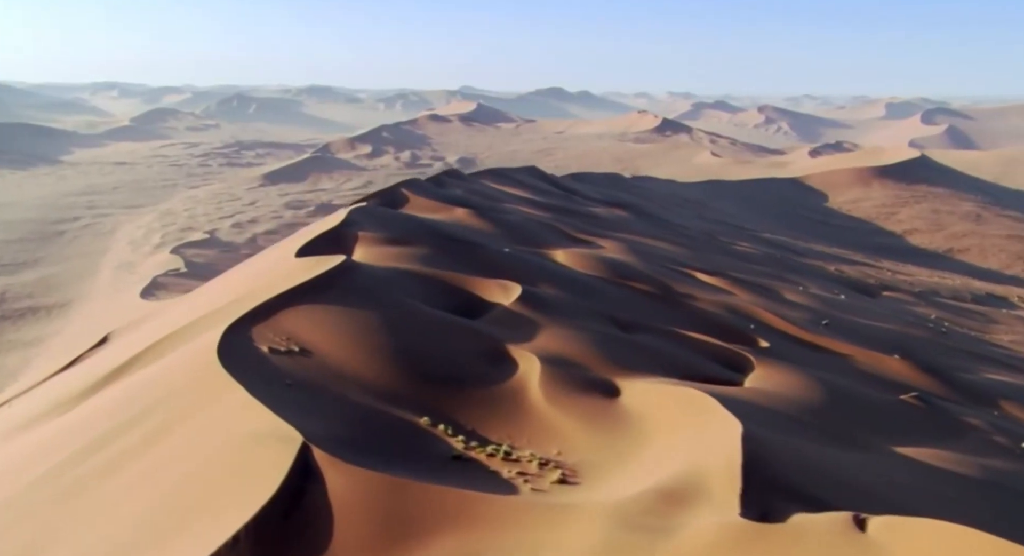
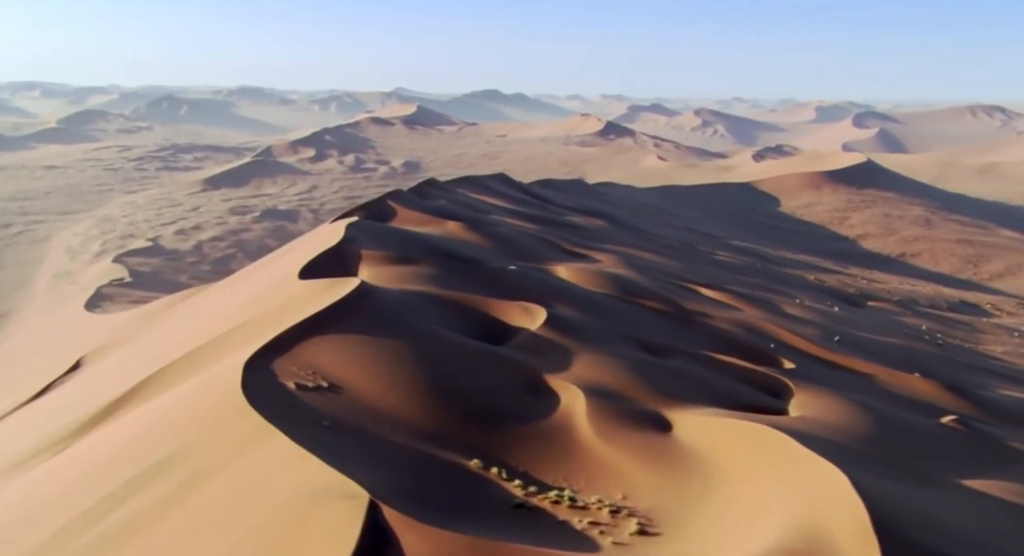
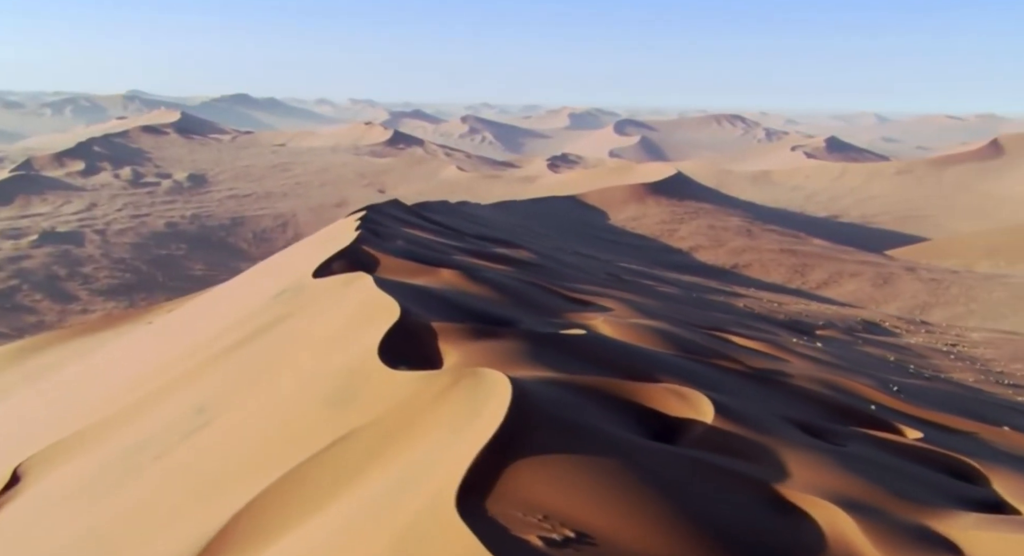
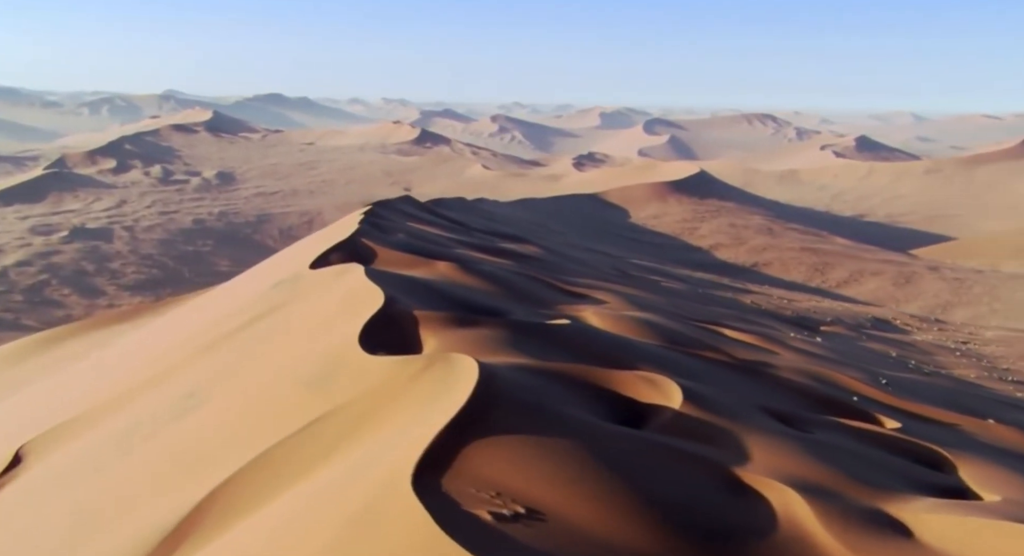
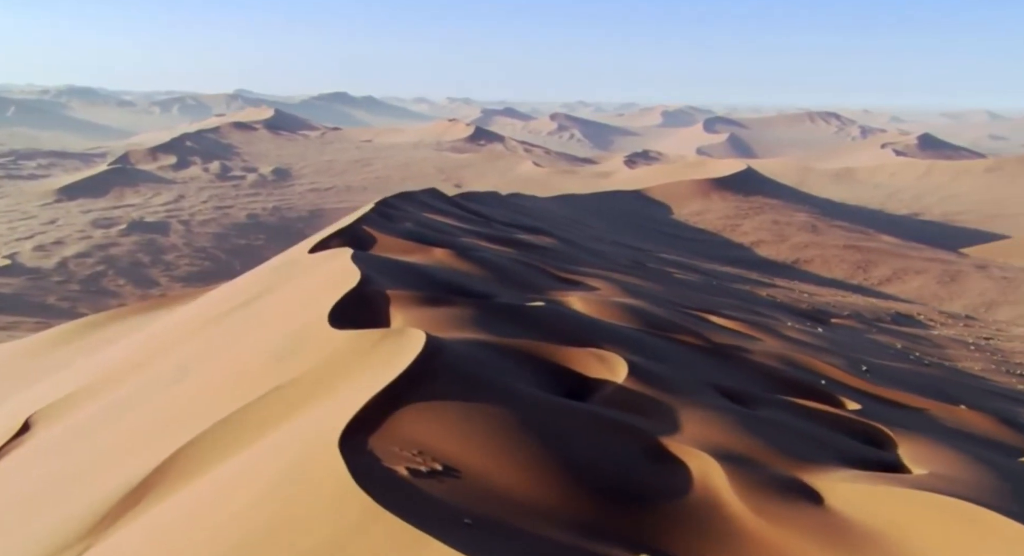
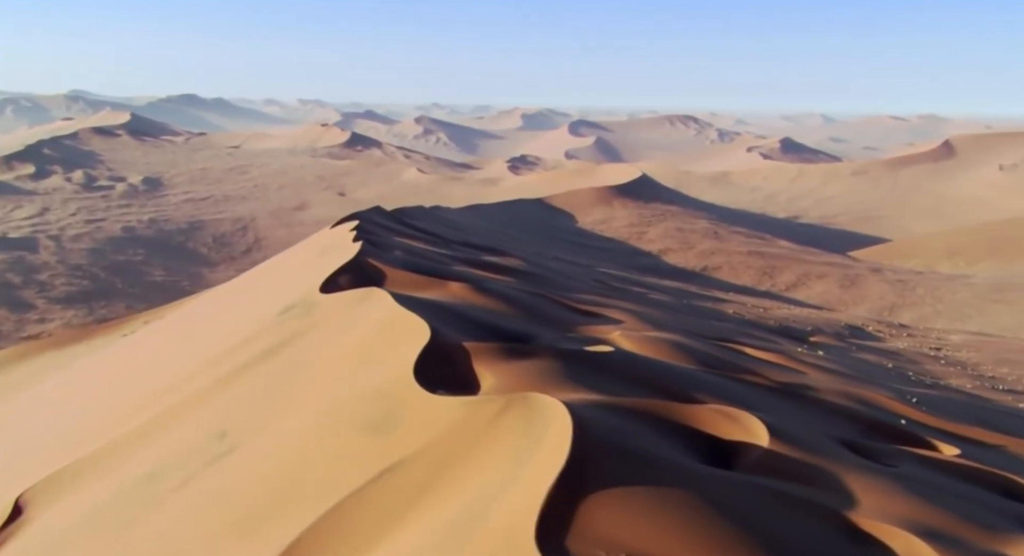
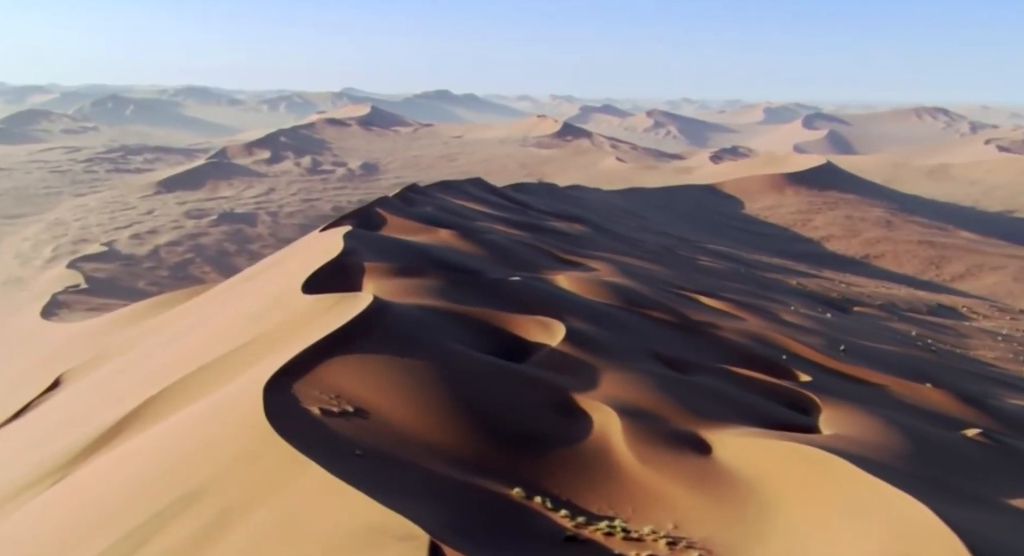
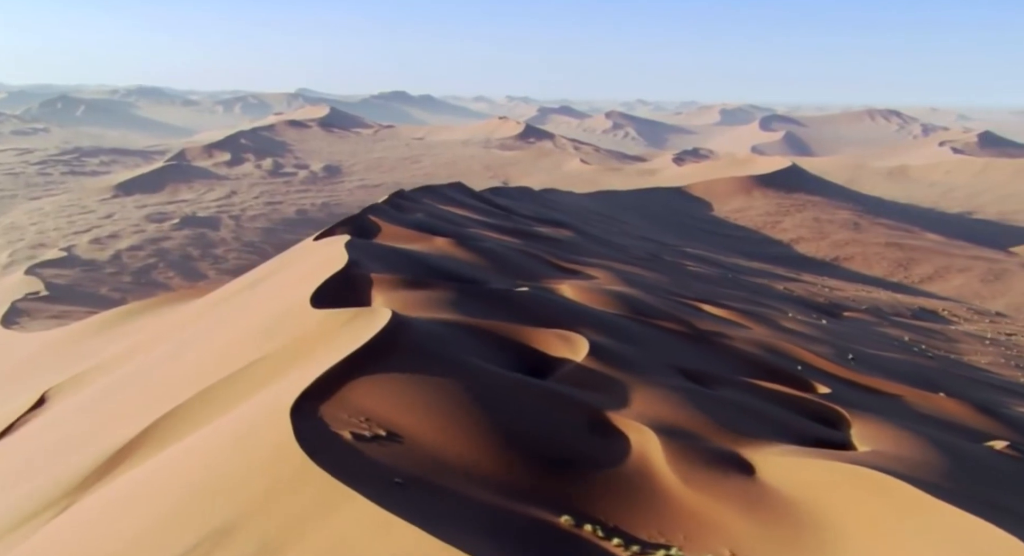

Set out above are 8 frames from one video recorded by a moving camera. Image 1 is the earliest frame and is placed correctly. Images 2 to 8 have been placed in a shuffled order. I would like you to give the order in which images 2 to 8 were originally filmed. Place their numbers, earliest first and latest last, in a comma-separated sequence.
2, 7, 8, 5, 4, 3, 6
